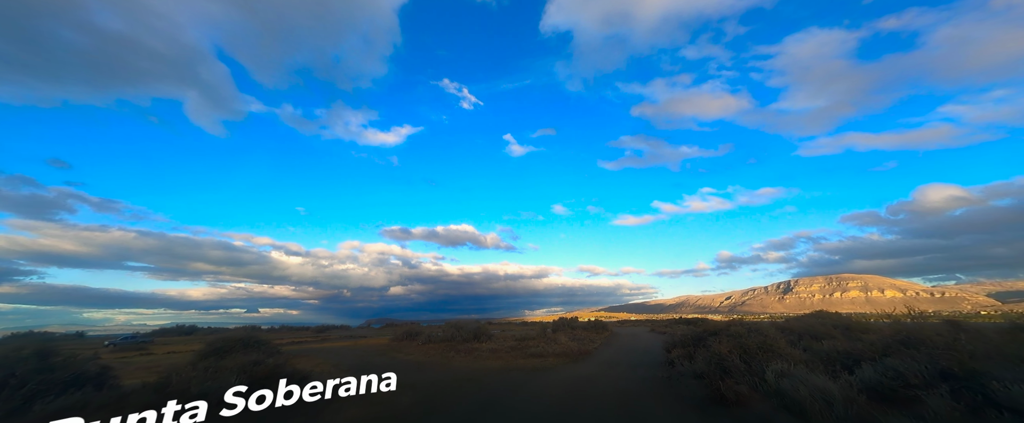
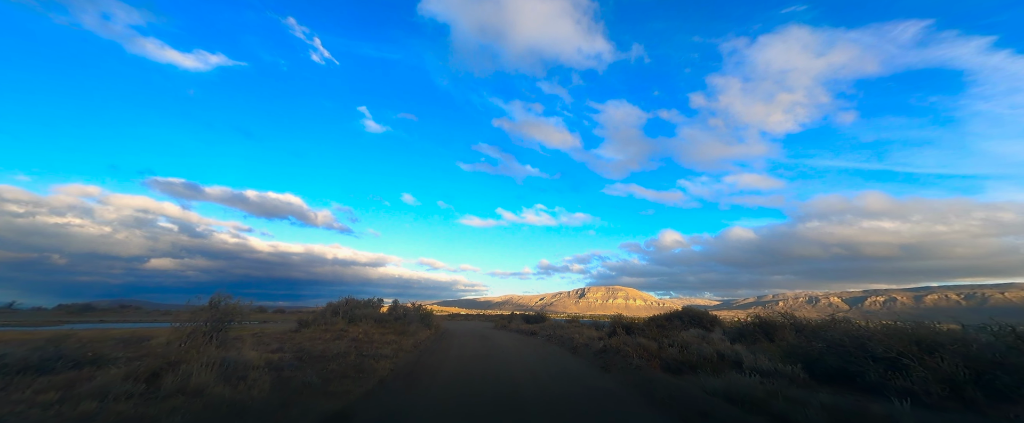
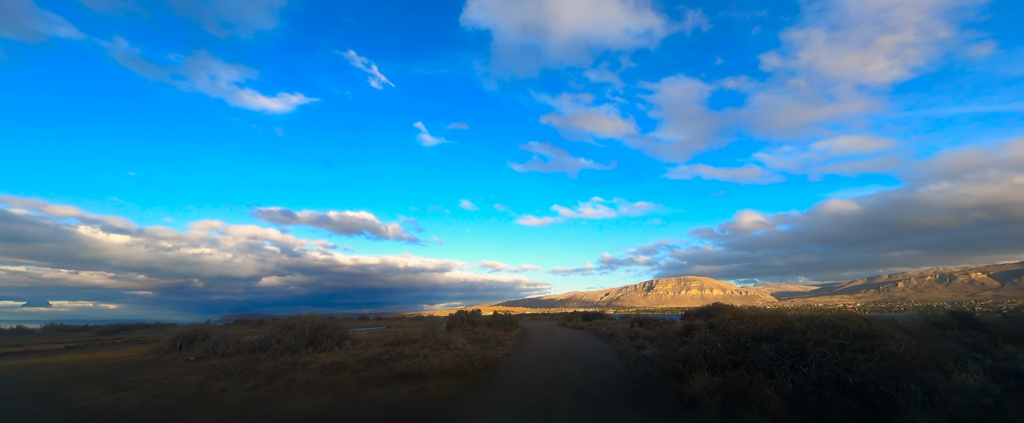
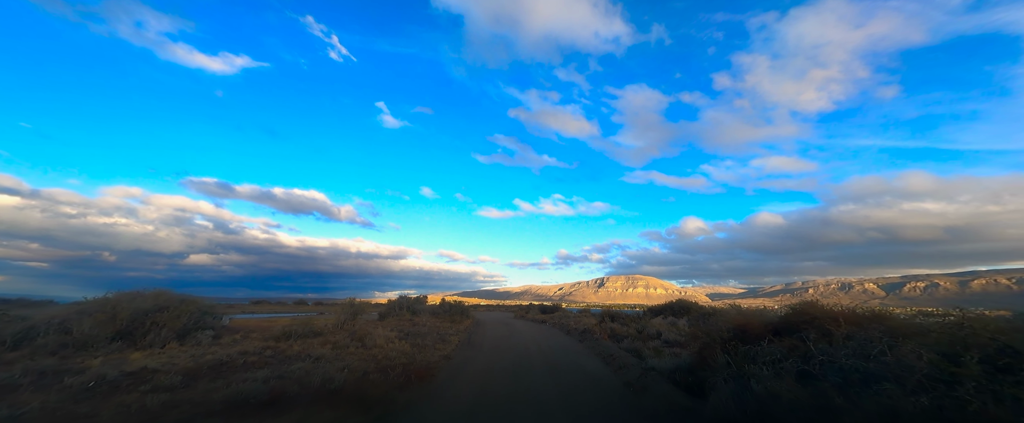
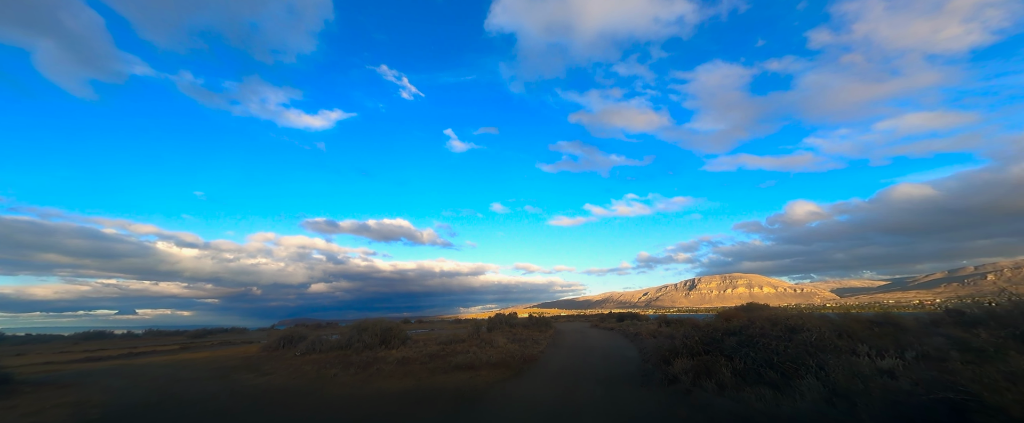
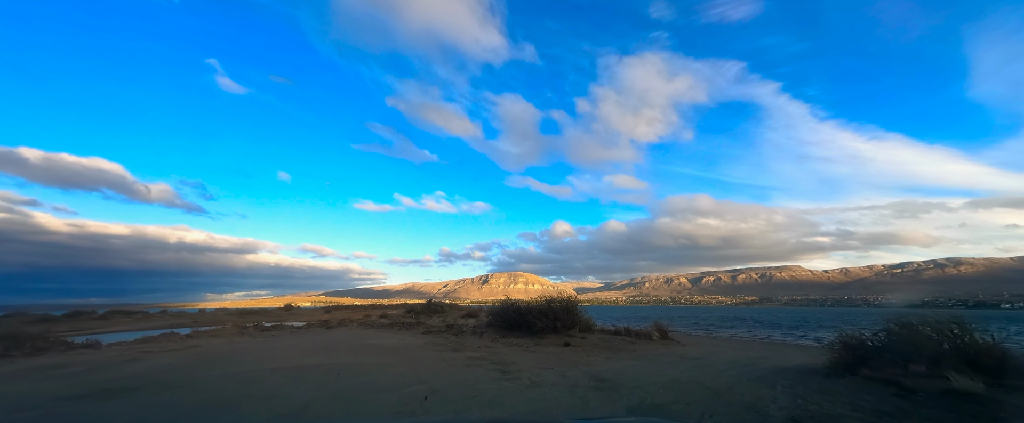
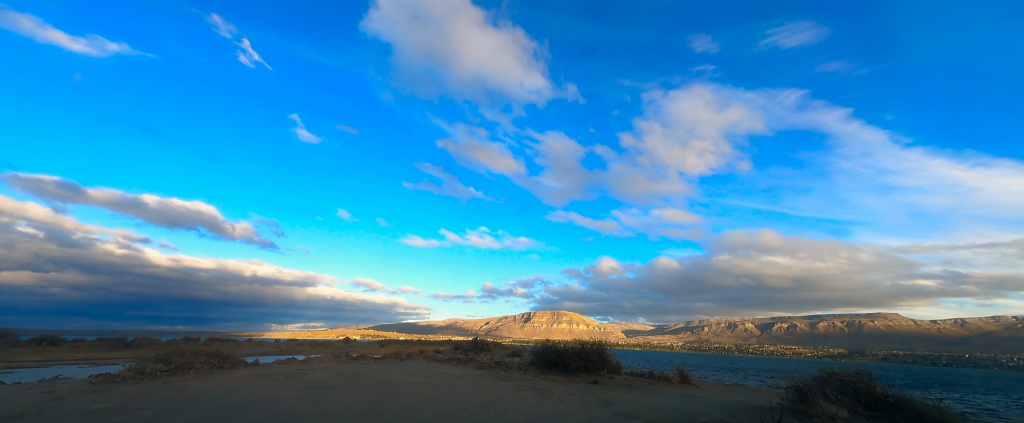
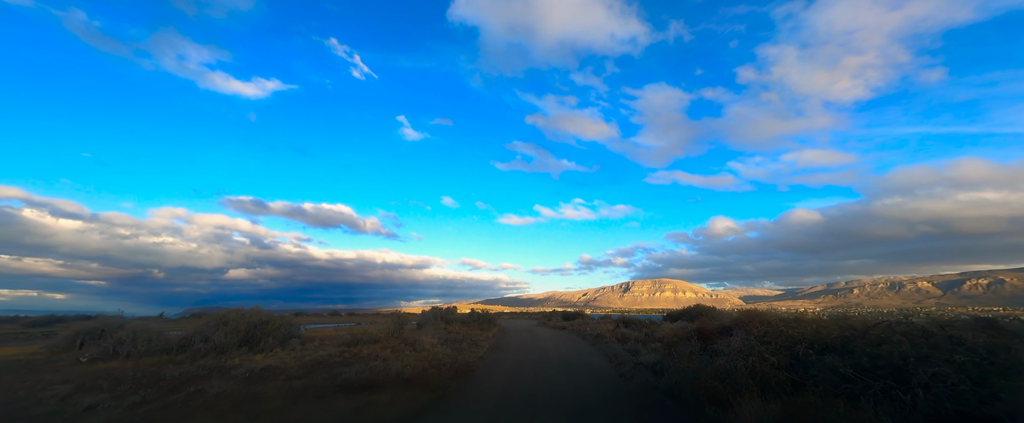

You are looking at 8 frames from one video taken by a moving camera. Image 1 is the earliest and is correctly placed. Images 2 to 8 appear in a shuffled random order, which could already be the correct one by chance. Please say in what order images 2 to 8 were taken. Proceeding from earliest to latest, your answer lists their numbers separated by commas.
5, 3, 8, 4, 2, 7, 6
